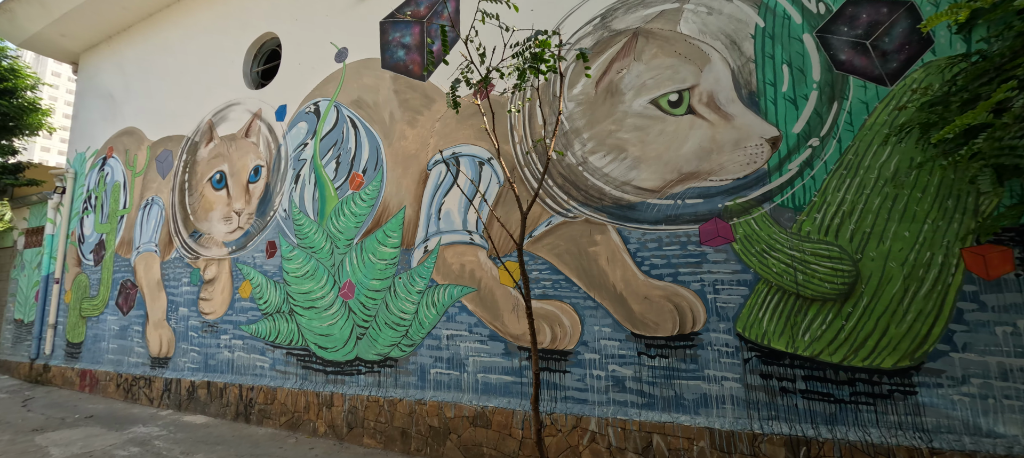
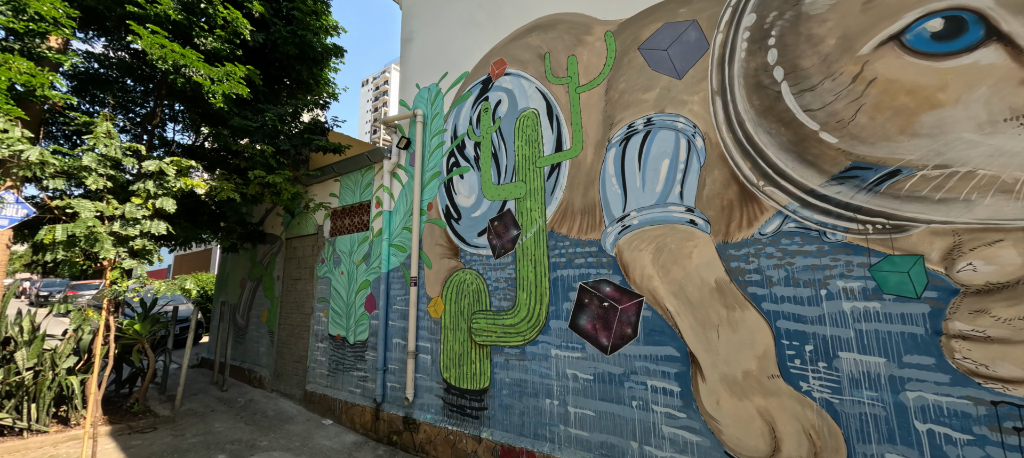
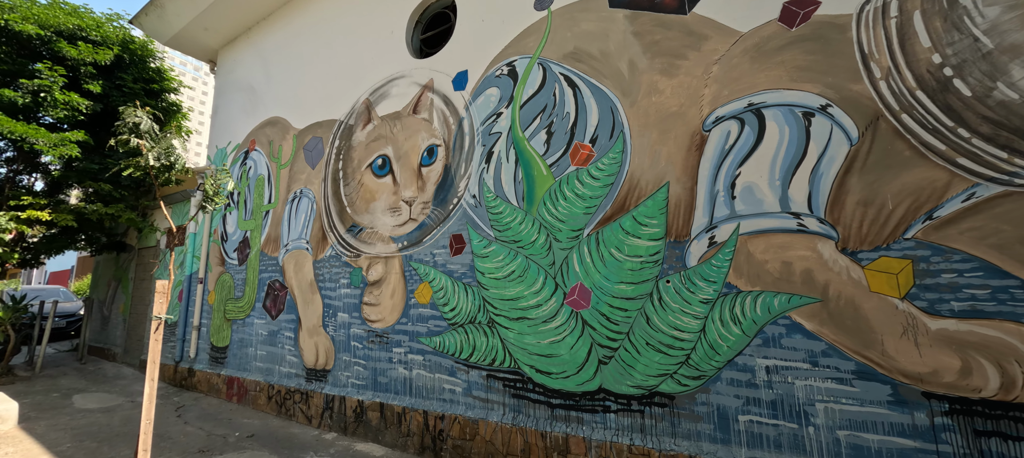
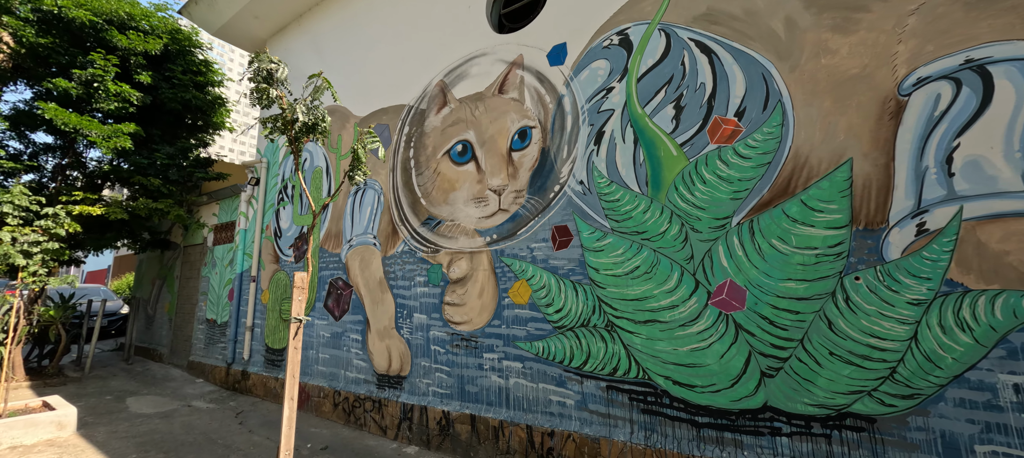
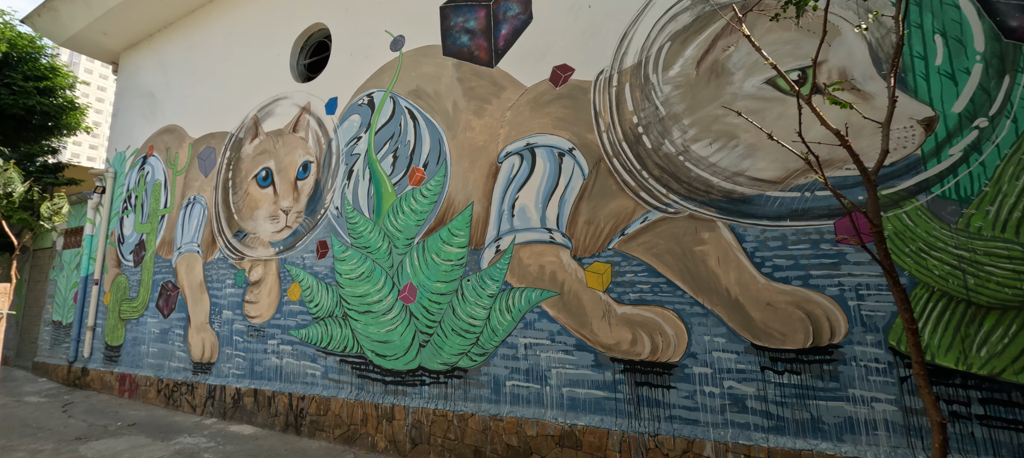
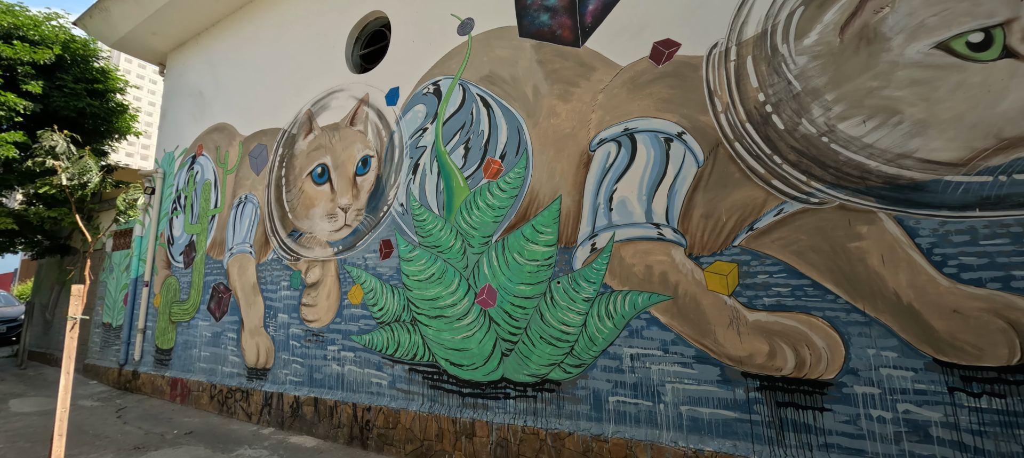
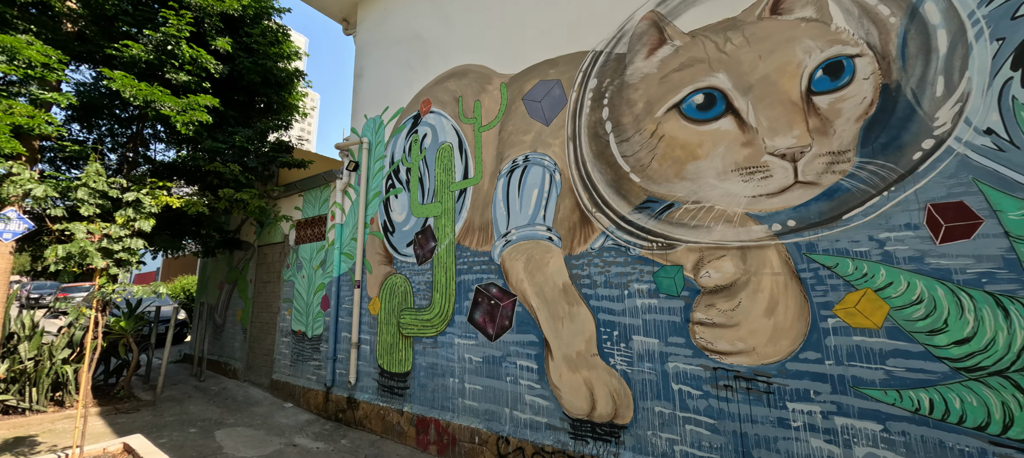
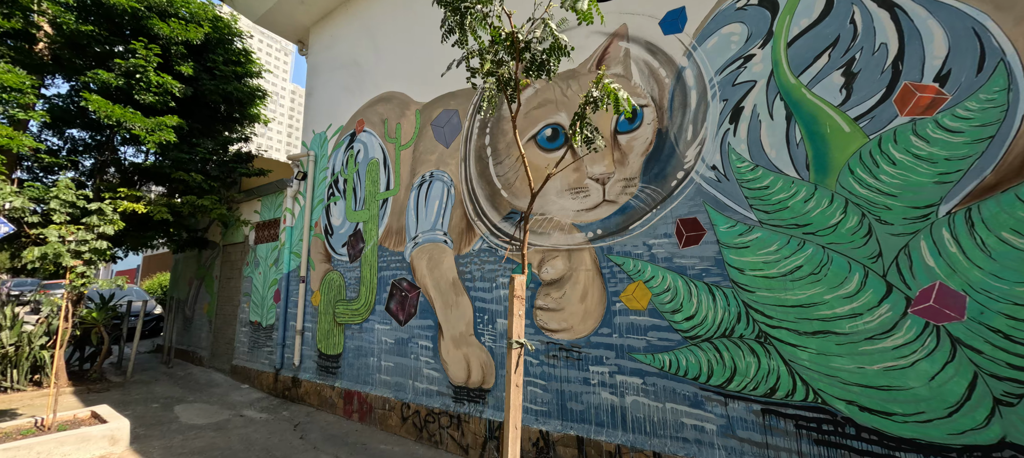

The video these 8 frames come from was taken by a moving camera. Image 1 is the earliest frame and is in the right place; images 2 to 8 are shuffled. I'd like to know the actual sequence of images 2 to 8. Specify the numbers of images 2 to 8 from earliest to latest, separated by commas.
5, 6, 3, 4, 8, 7, 2
